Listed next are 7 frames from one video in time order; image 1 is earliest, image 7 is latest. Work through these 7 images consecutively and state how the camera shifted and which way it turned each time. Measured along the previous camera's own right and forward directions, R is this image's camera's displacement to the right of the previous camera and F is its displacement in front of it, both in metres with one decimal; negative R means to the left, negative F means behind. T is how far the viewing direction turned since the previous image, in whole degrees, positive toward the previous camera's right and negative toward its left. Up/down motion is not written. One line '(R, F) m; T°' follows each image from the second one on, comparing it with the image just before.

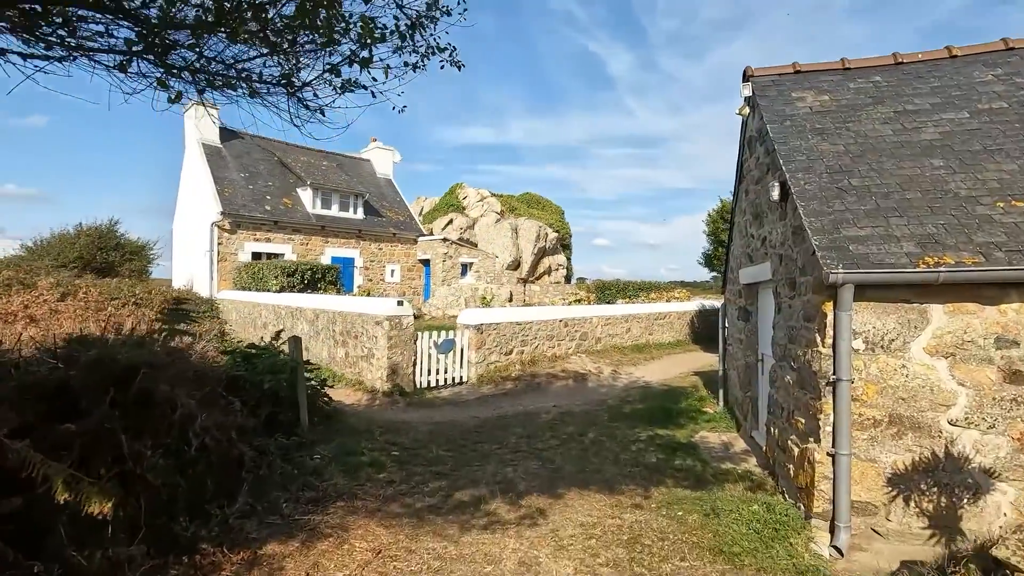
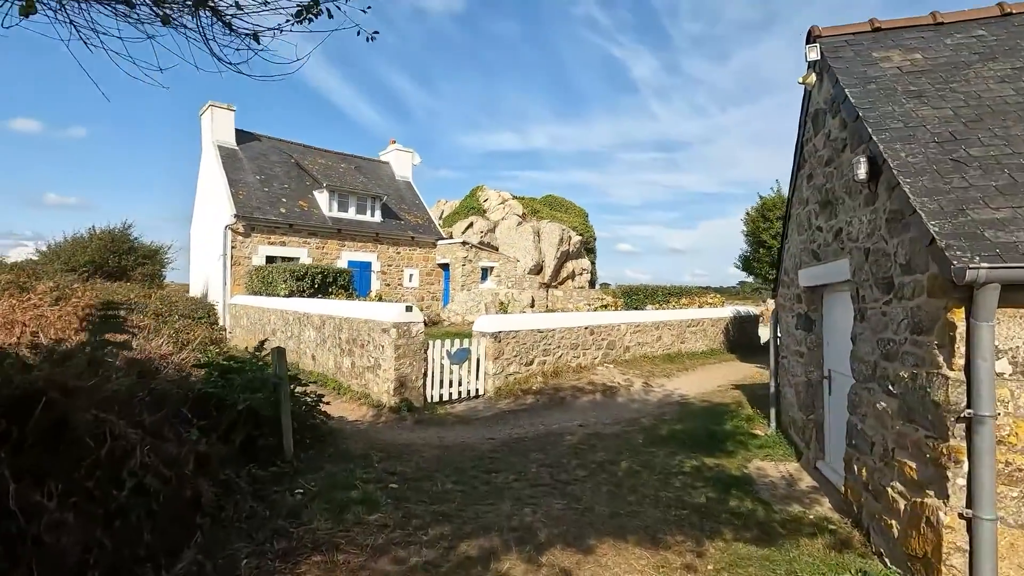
(0.0, +0.9) m; -2°
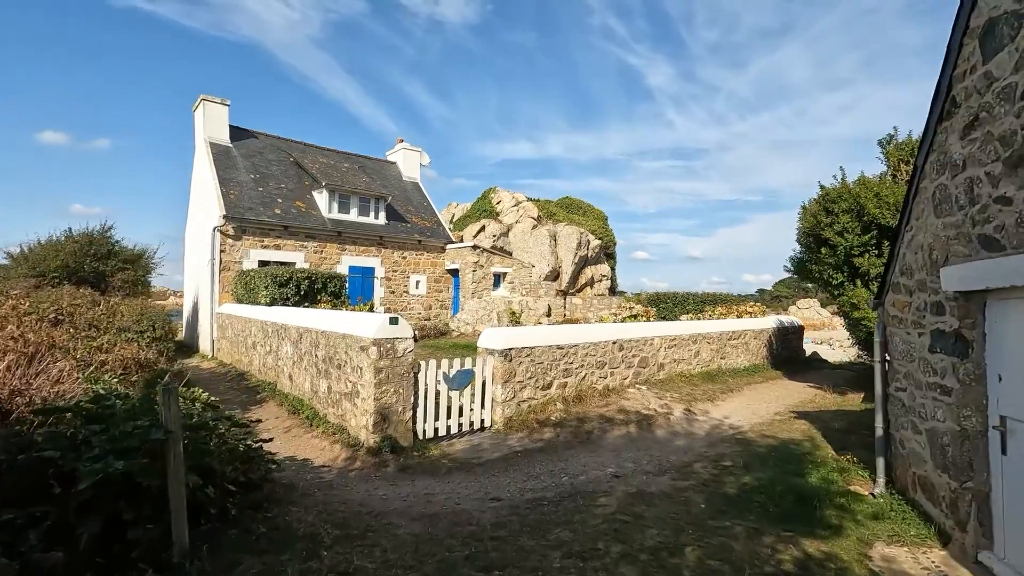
(0.0, +1.7) m; -2°
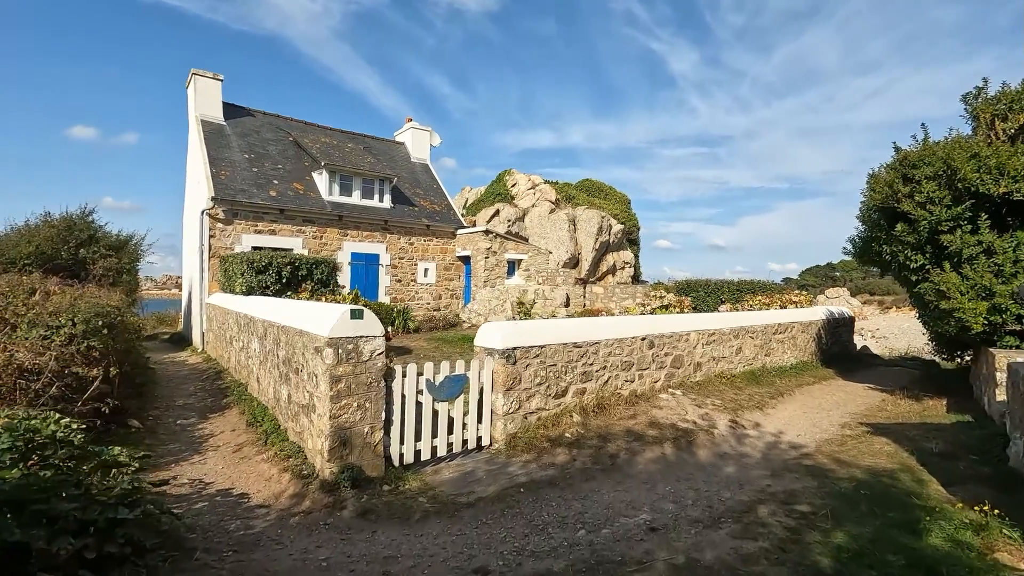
(+0.2, +1.5) m; -2°
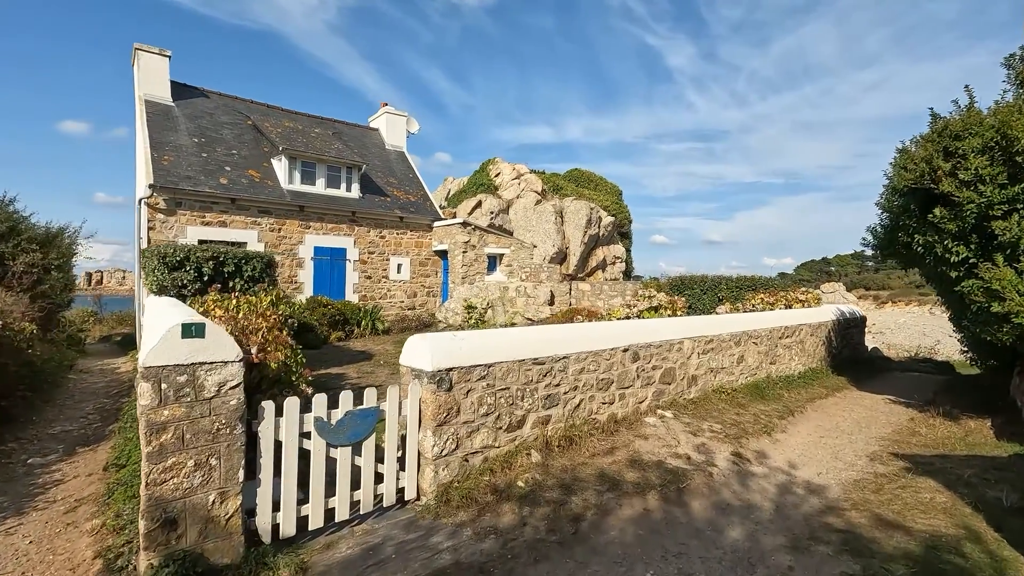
(+0.5, +1.5) m; 0°
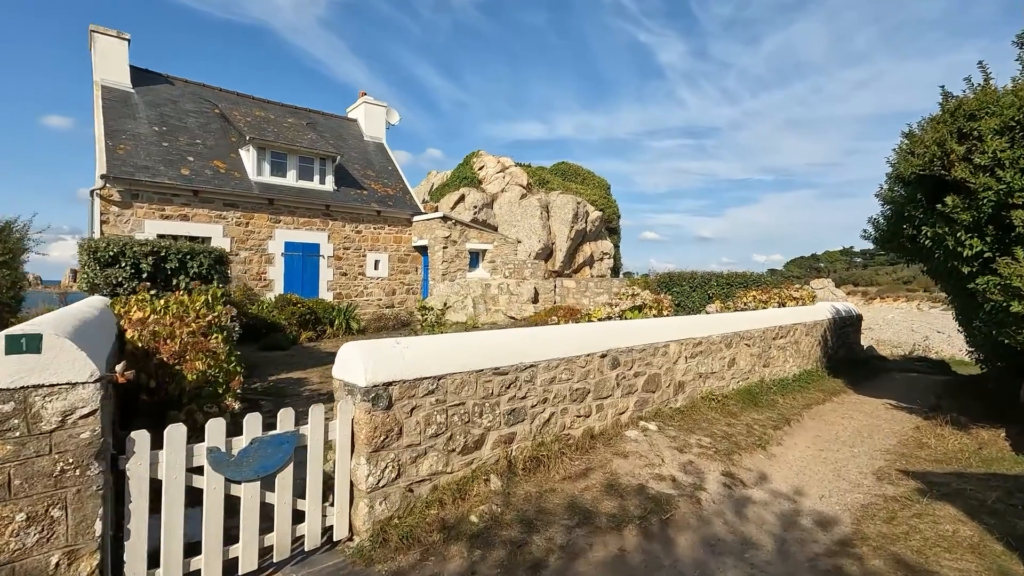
(+0.3, +0.7) m; +1°
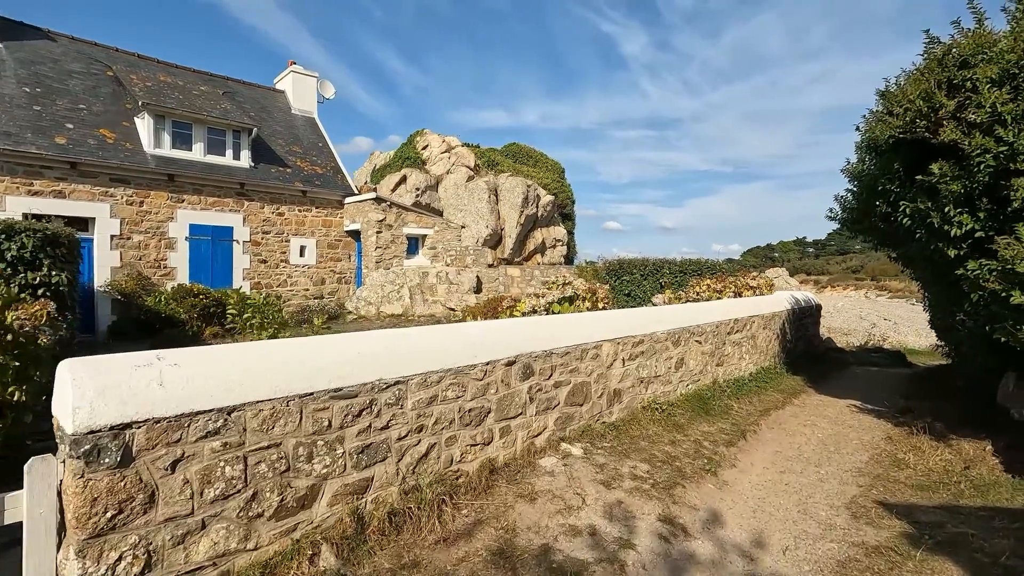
(+0.7, +1.3) m; +4°
